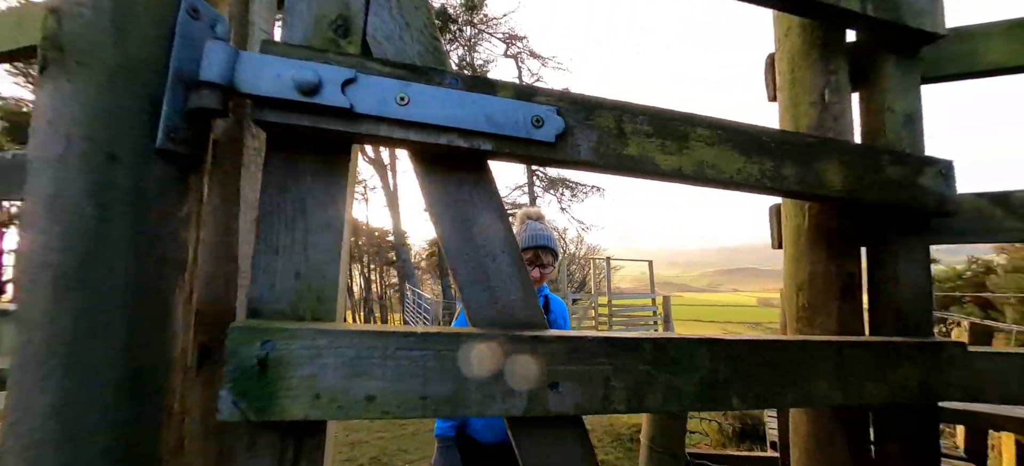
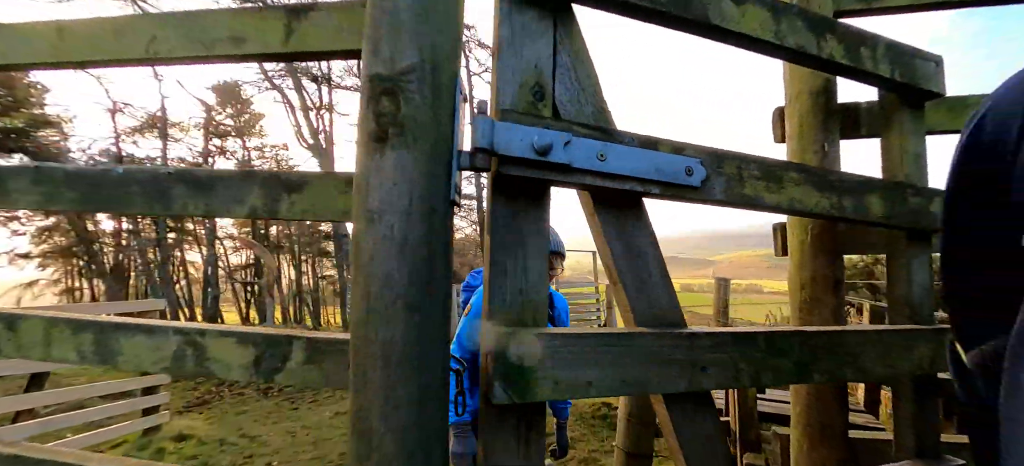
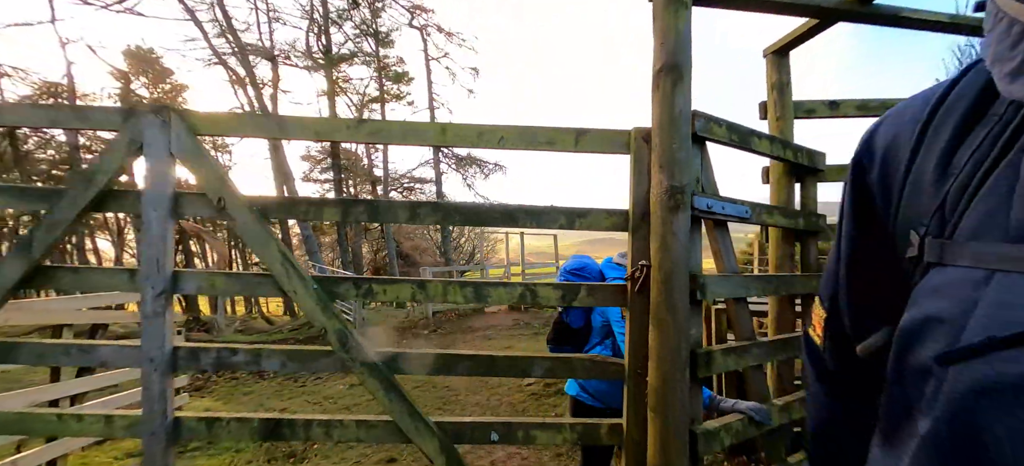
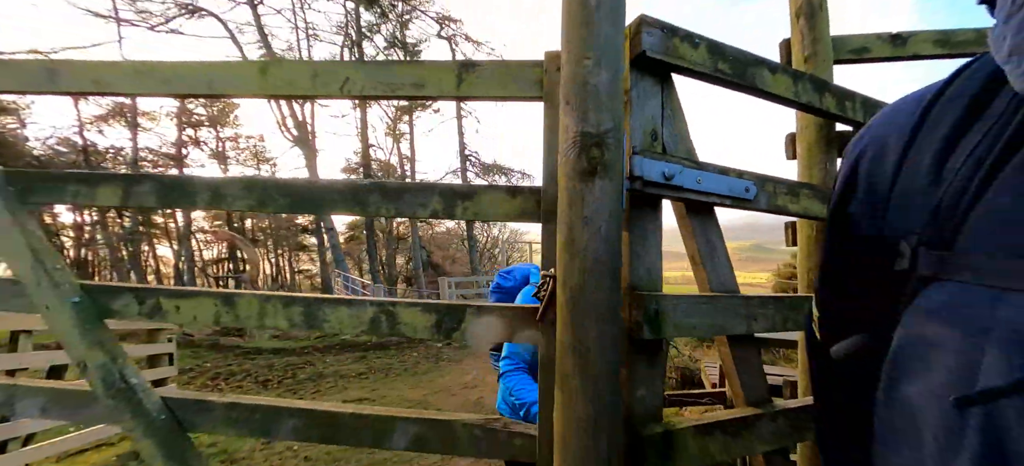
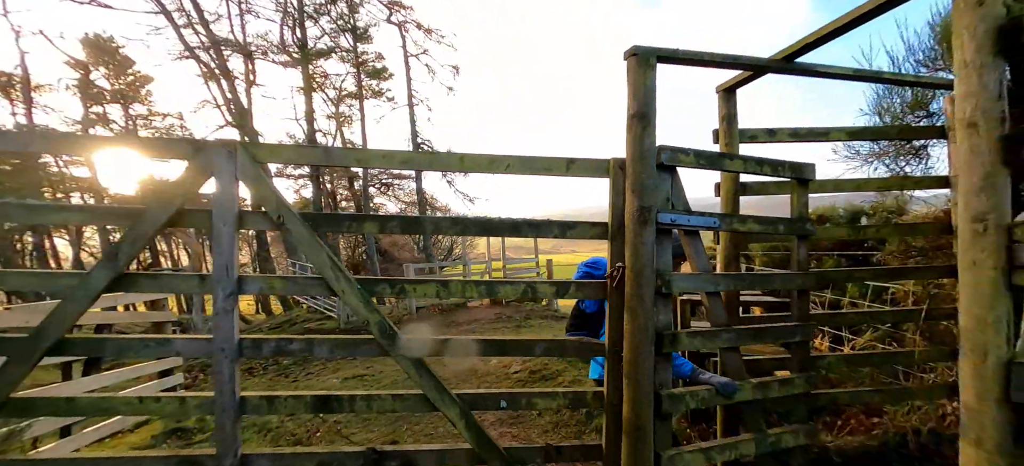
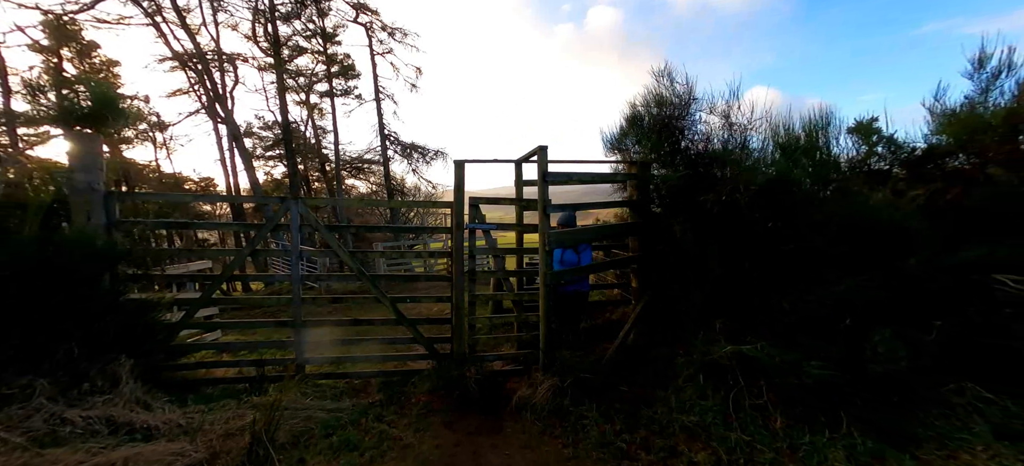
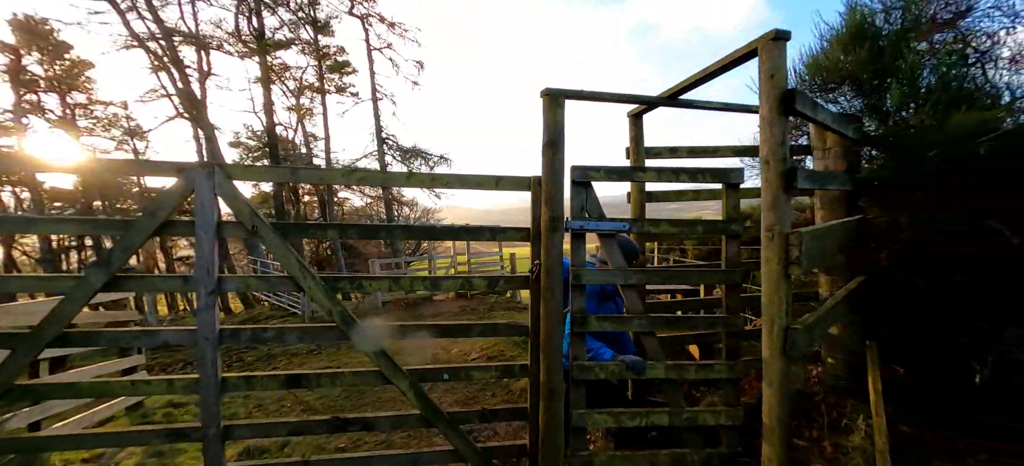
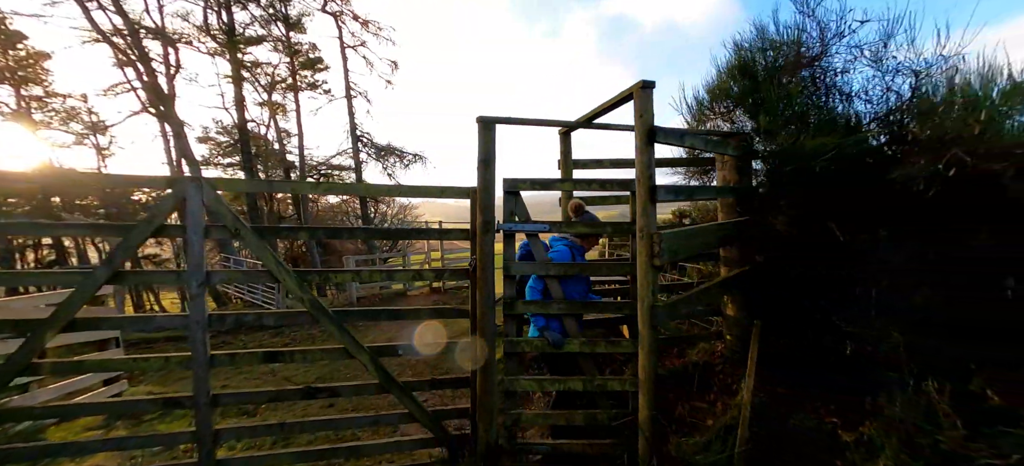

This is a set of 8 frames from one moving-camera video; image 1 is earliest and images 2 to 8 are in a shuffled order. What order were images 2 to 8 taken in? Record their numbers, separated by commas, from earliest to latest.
2, 4, 3, 5, 7, 8, 6
